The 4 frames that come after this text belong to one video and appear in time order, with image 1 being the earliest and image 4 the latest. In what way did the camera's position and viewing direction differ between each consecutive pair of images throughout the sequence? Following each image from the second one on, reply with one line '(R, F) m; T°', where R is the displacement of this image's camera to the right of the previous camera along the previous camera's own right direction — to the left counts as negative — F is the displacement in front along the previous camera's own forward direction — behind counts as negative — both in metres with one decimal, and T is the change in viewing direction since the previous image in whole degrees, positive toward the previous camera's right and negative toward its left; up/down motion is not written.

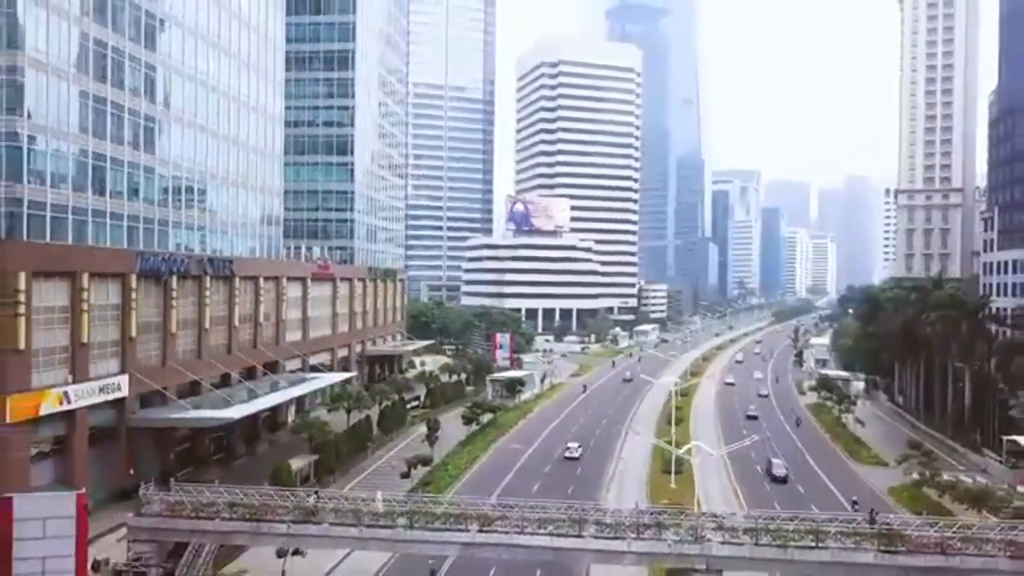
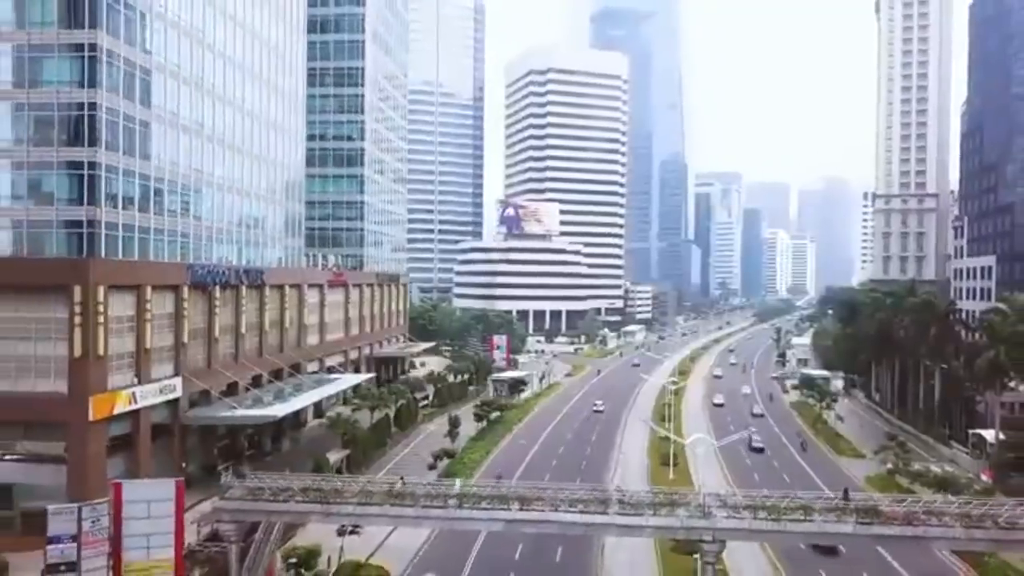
(-1.9, -5.1) m; +1°
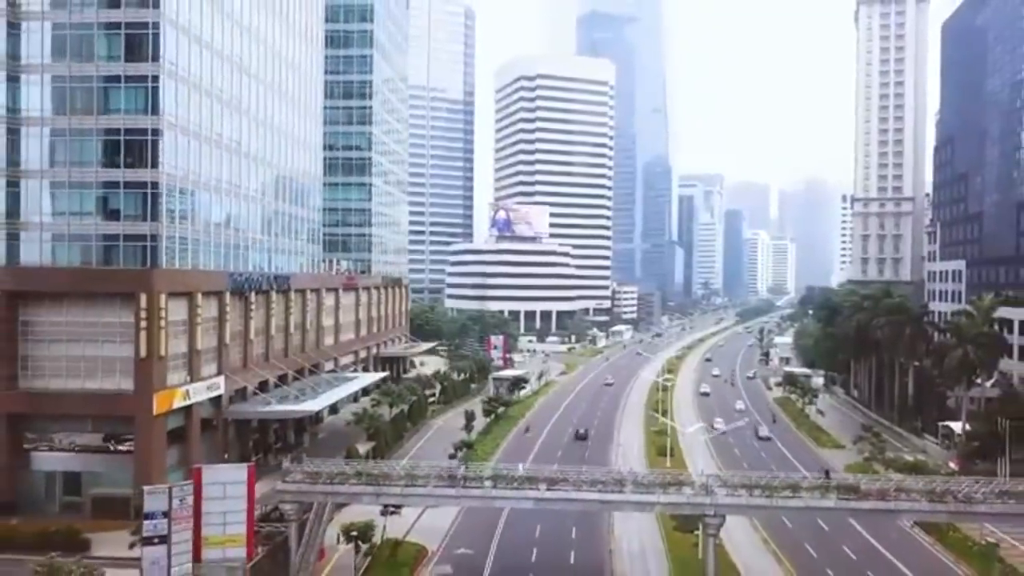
(-1.9, -5.1) m; +1°
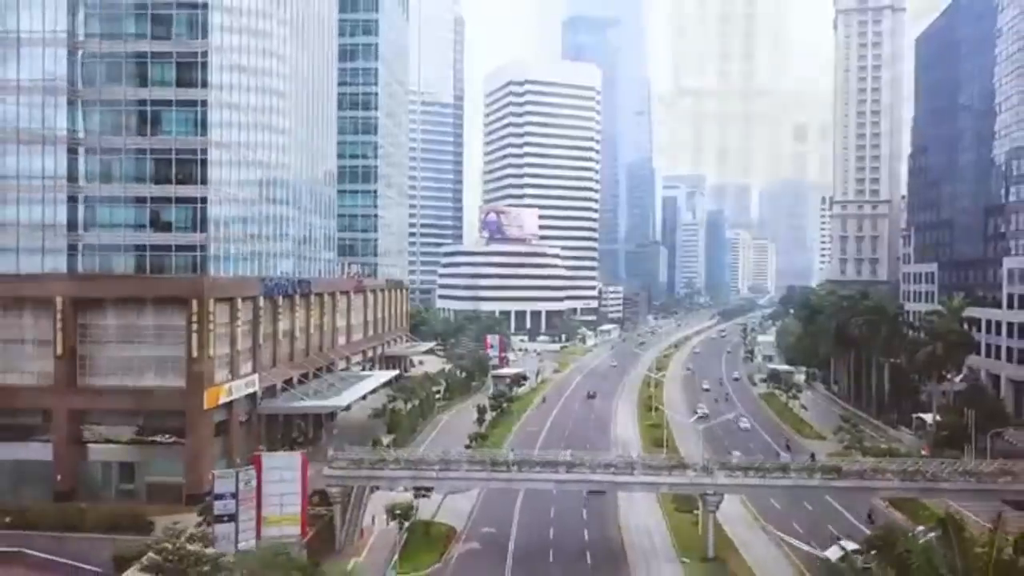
(-1.9, -5.1) m; +1°
